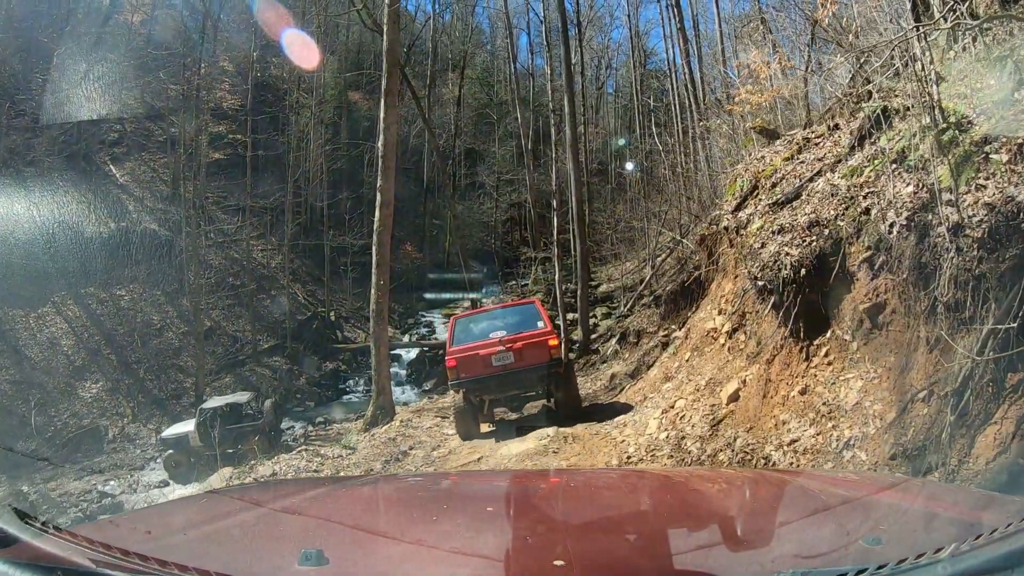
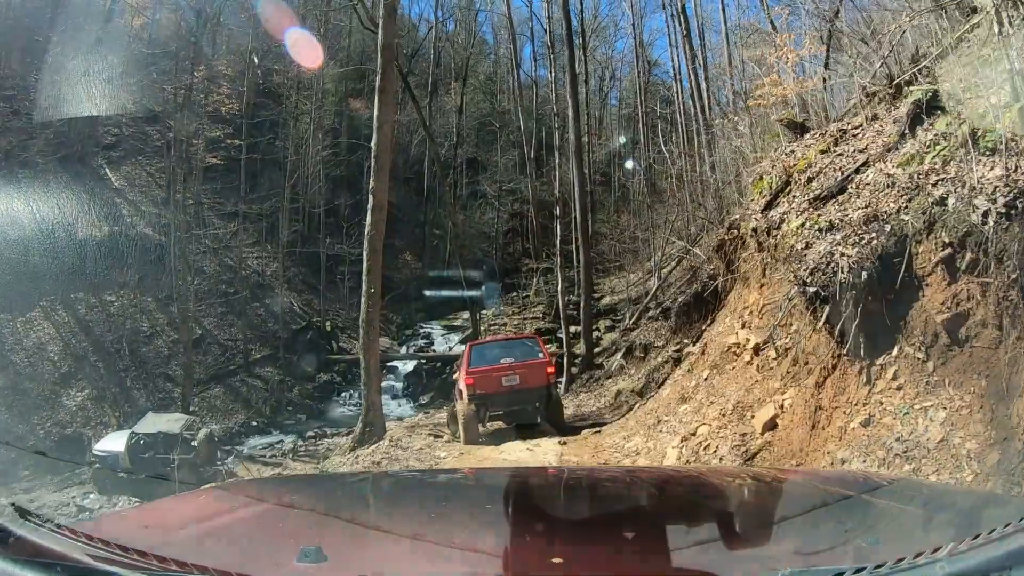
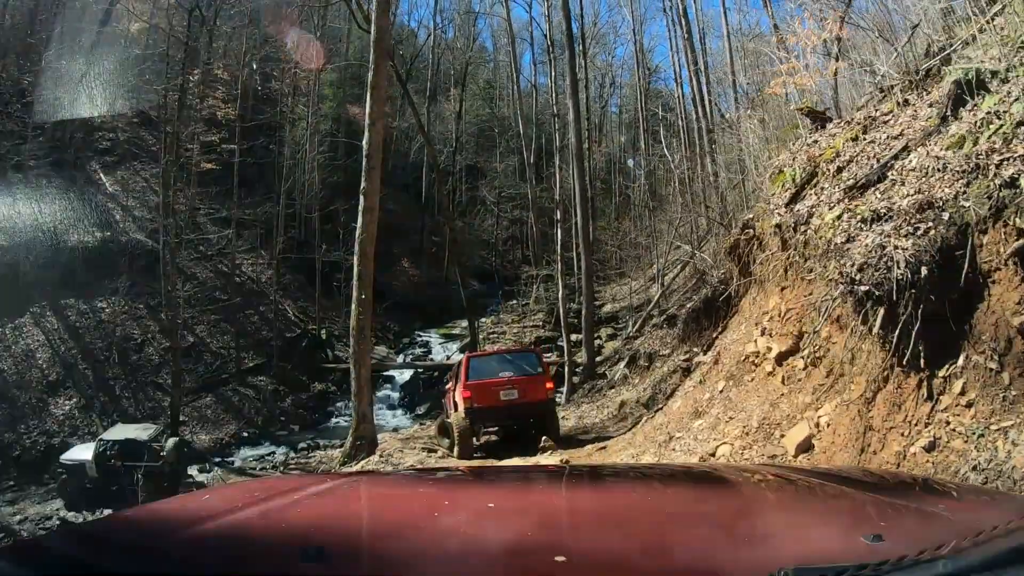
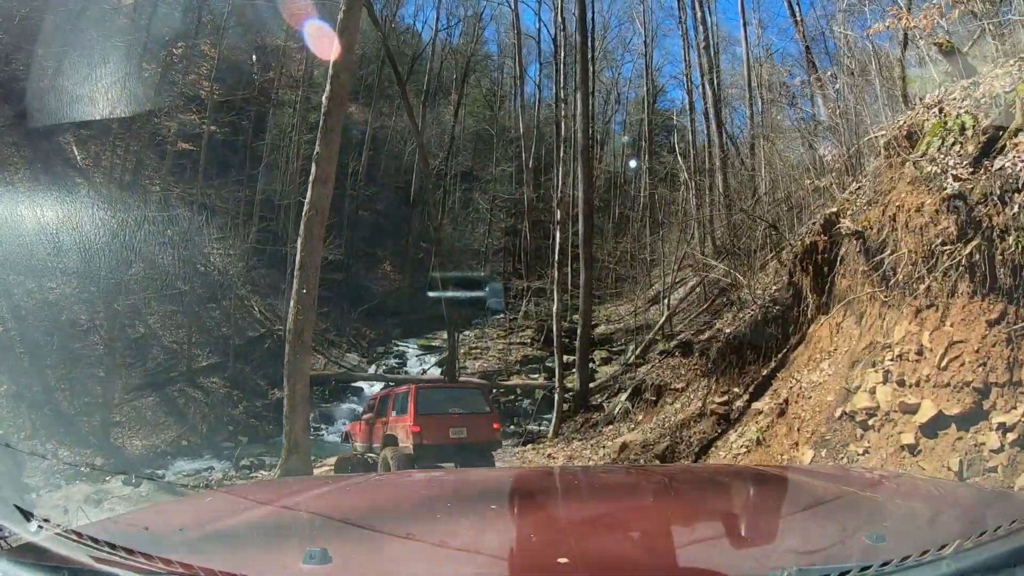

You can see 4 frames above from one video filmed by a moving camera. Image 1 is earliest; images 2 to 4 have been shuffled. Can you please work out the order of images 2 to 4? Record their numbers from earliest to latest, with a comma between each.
2, 3, 4
